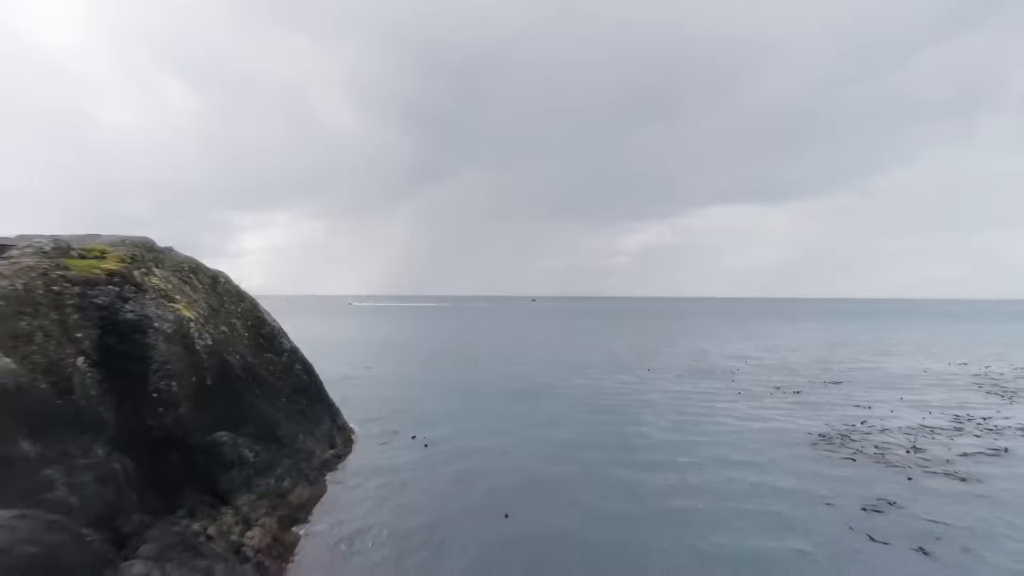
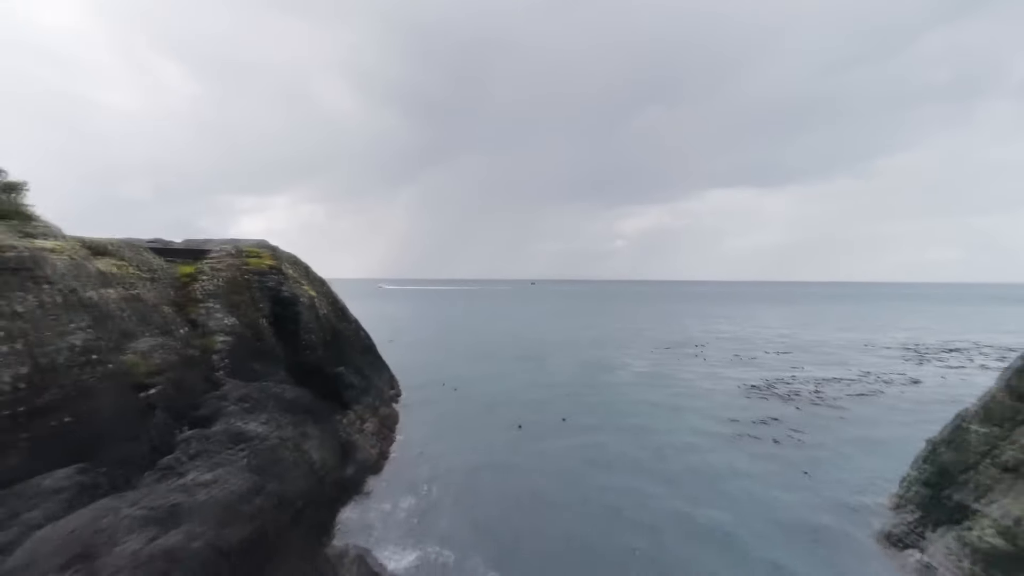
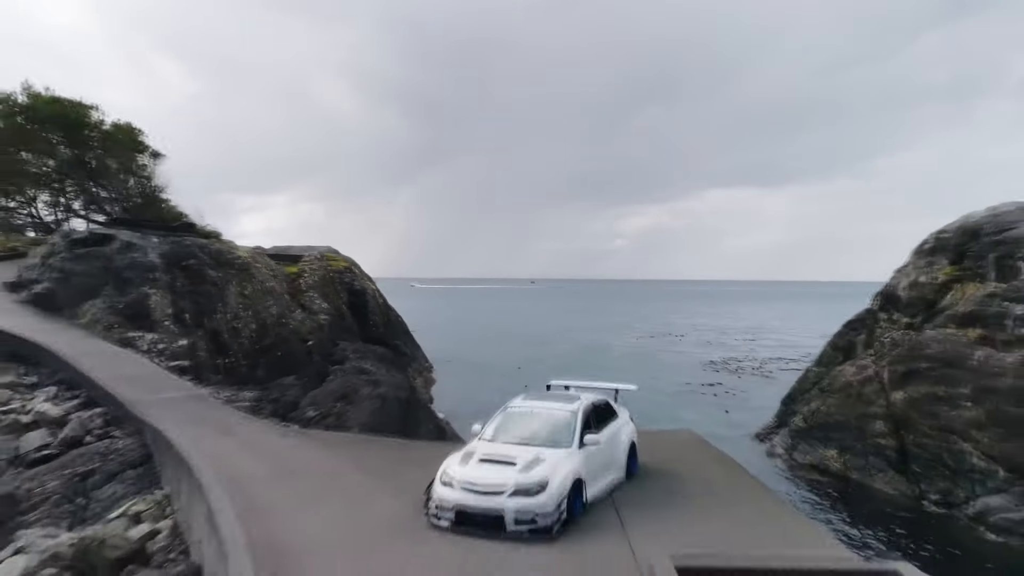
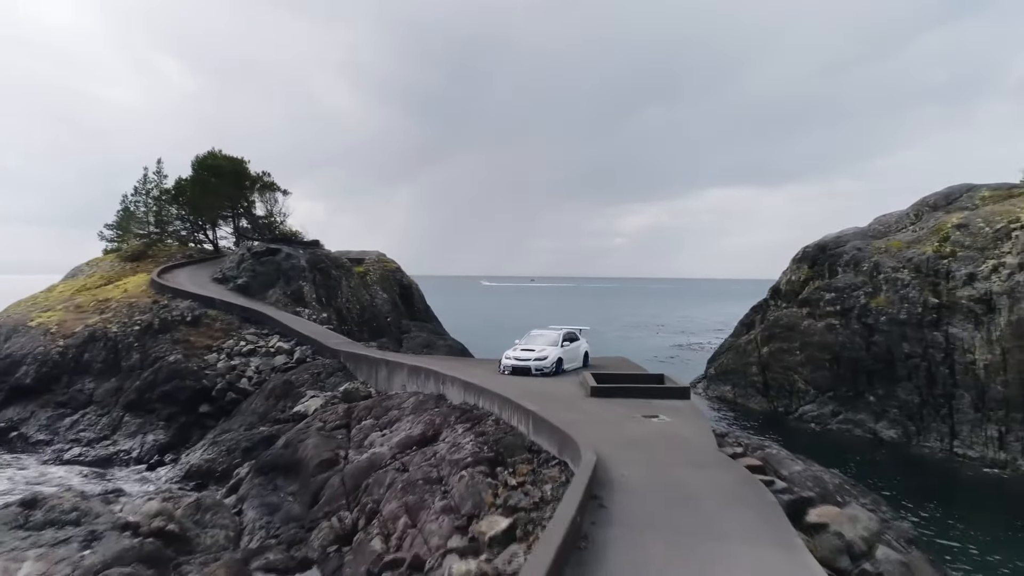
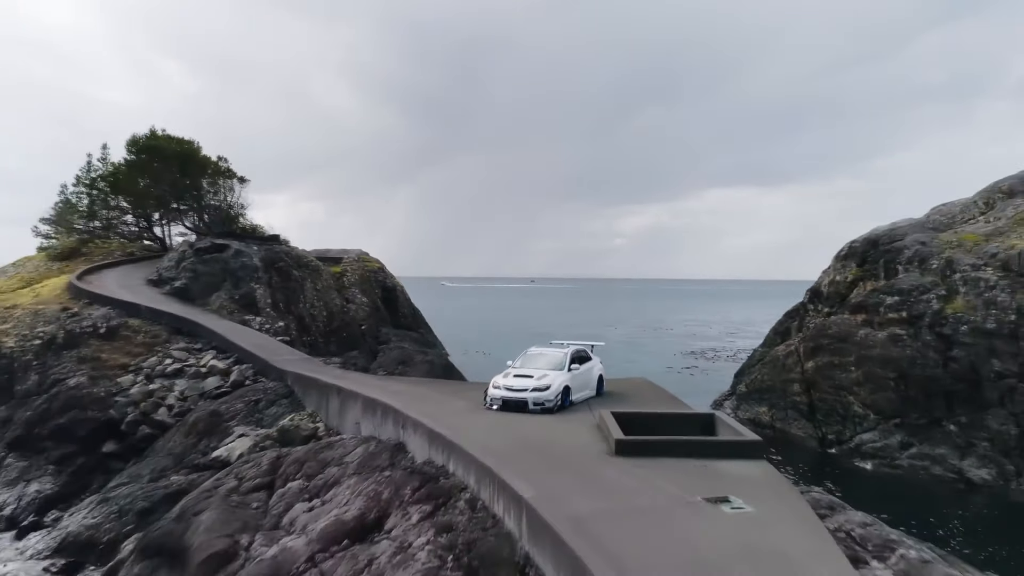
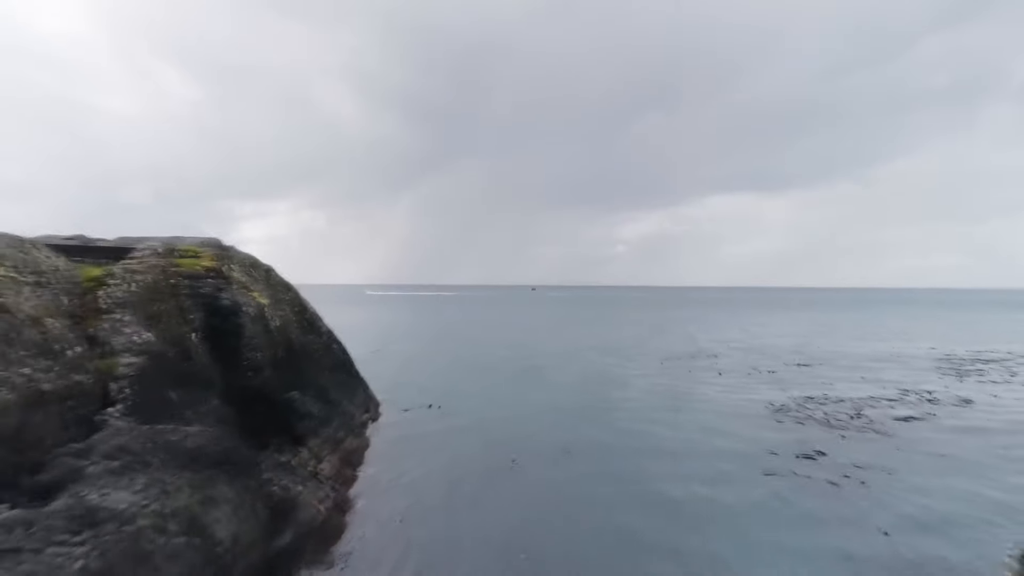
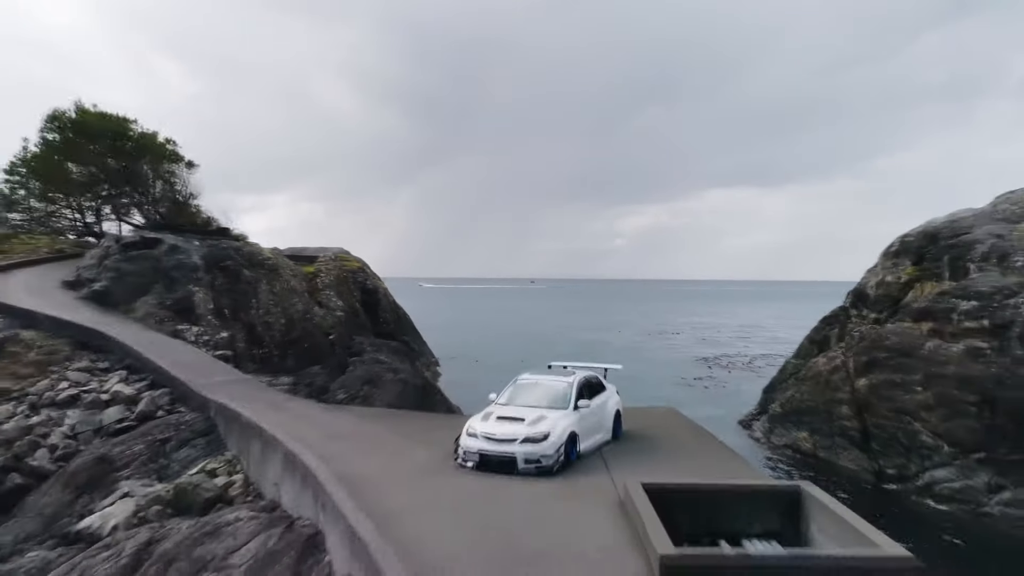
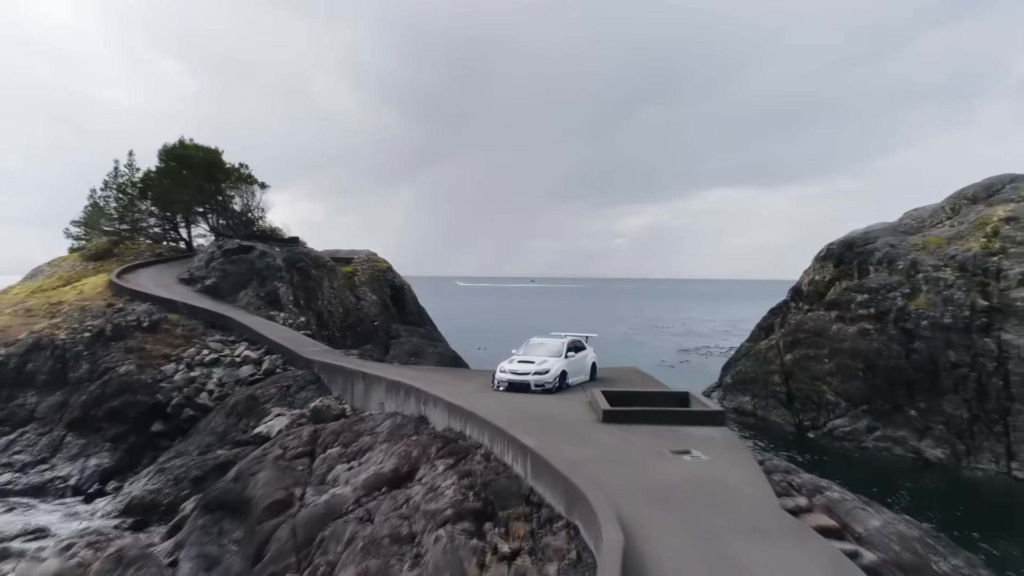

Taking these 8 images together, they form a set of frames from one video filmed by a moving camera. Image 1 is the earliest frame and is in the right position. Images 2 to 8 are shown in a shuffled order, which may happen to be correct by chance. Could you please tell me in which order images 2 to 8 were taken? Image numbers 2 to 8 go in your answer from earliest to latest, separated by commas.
6, 2, 3, 7, 5, 8, 4
